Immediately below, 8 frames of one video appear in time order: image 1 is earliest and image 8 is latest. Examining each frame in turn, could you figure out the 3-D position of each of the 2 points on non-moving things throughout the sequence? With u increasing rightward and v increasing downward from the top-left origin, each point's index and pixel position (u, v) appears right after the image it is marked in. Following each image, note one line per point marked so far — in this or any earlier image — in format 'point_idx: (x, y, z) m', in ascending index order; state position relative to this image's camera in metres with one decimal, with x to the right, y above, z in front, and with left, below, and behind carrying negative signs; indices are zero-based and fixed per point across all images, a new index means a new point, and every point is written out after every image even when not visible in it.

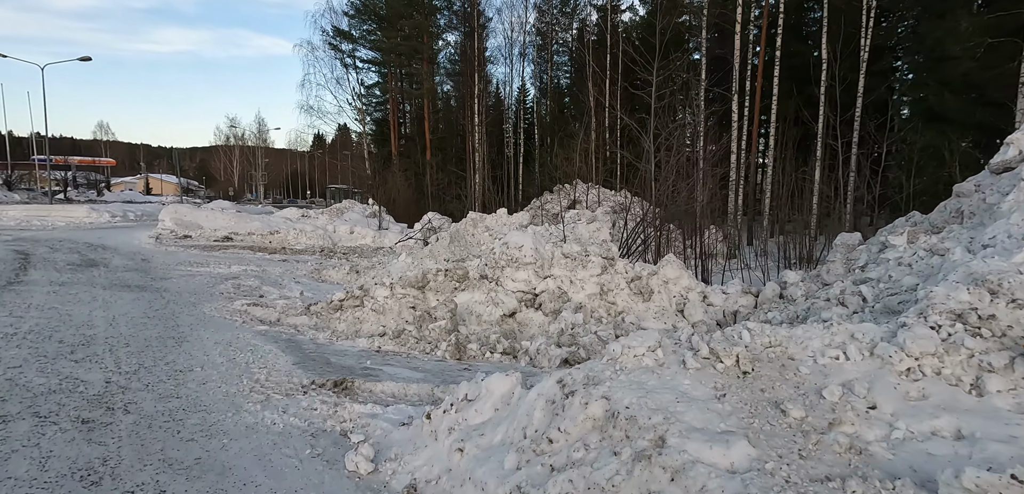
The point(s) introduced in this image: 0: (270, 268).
0: (-5.2, -0.5, +11.7) m
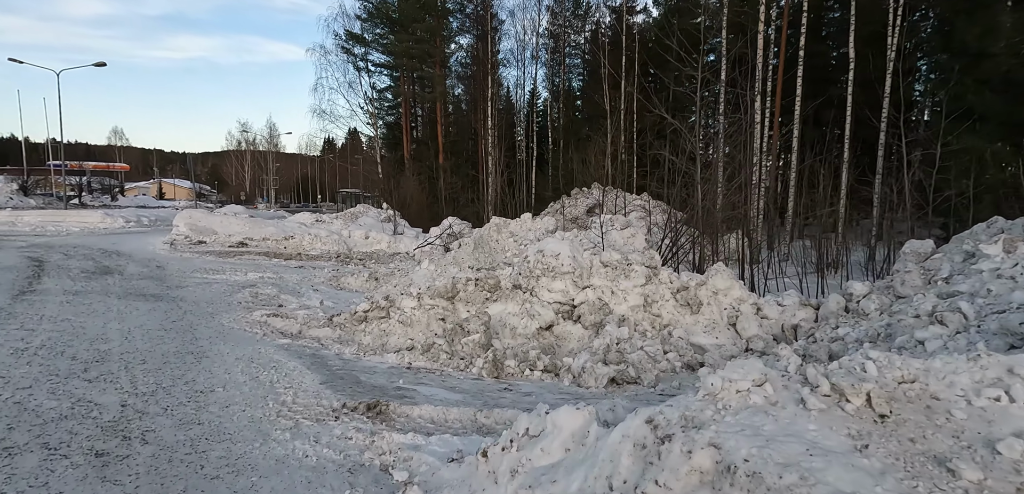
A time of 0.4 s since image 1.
0: (-4.8, -0.6, +11.4) m
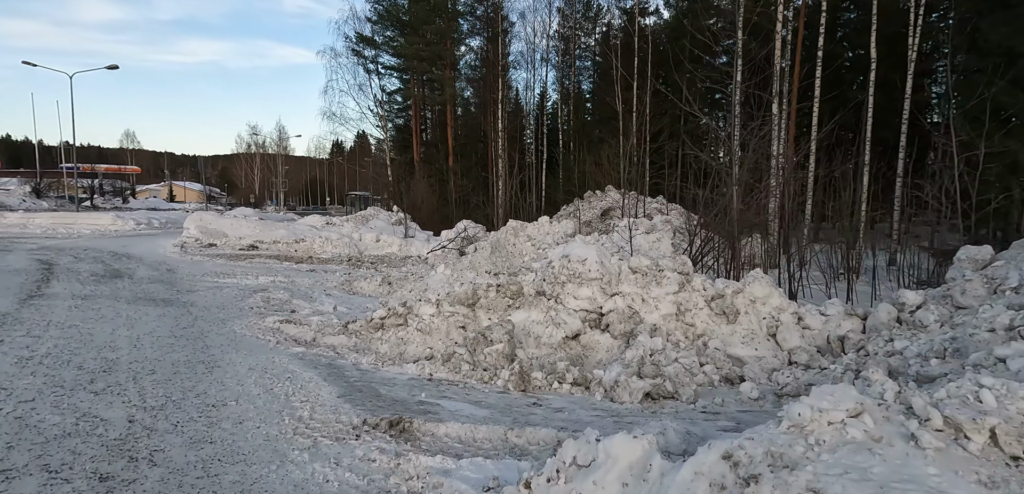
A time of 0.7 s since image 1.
0: (-4.4, -0.7, +11.2) m
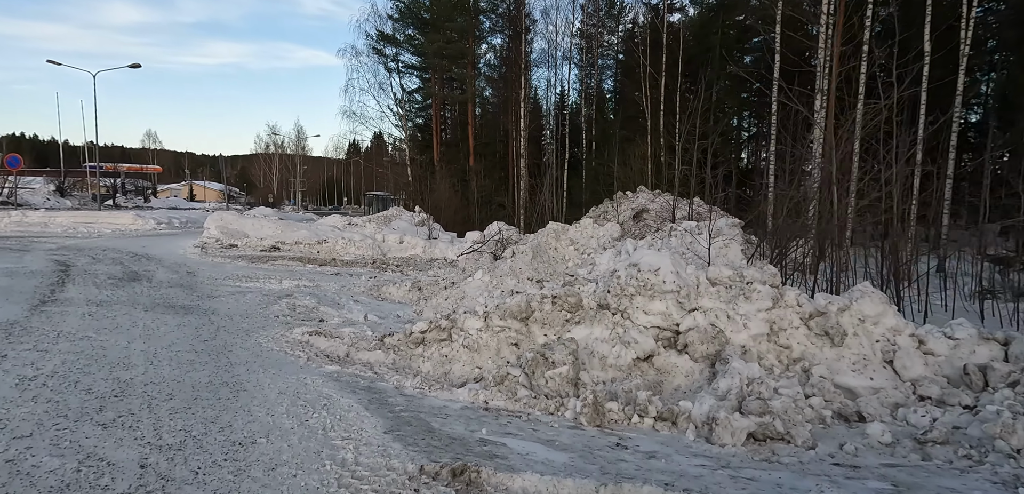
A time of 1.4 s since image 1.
0: (-3.7, -0.7, +10.6) m
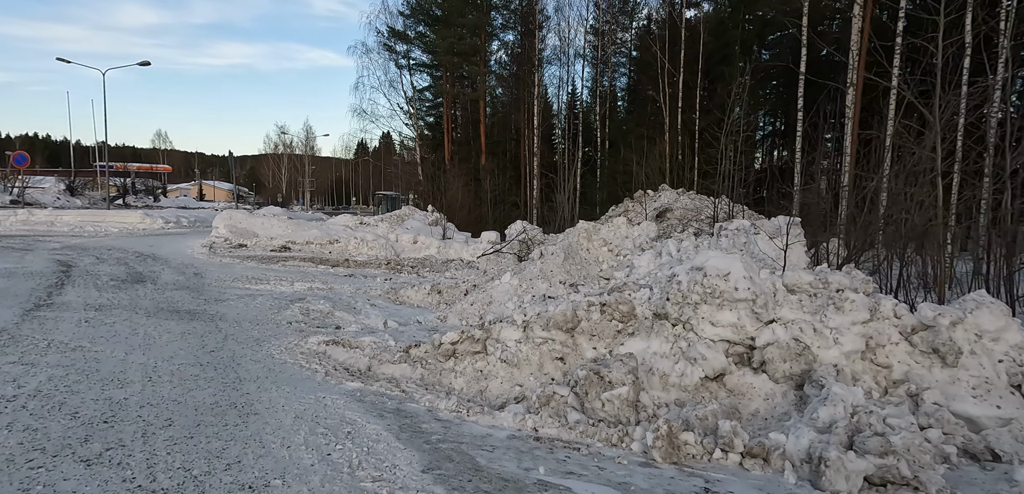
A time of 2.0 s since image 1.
0: (-3.2, -0.7, +10.0) m
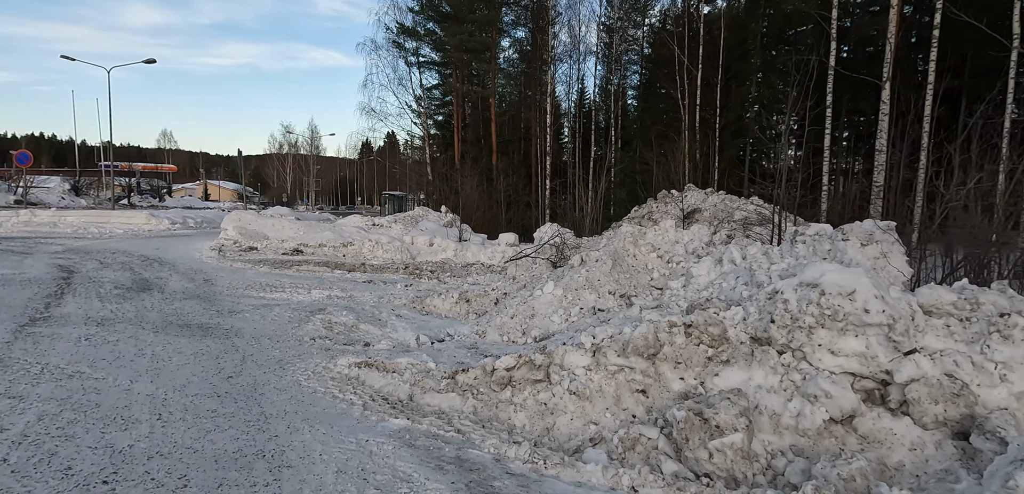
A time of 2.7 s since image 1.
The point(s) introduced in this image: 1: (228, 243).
0: (-2.6, -0.8, +9.3) m
1: (-8.4, +0.1, +15.9) m
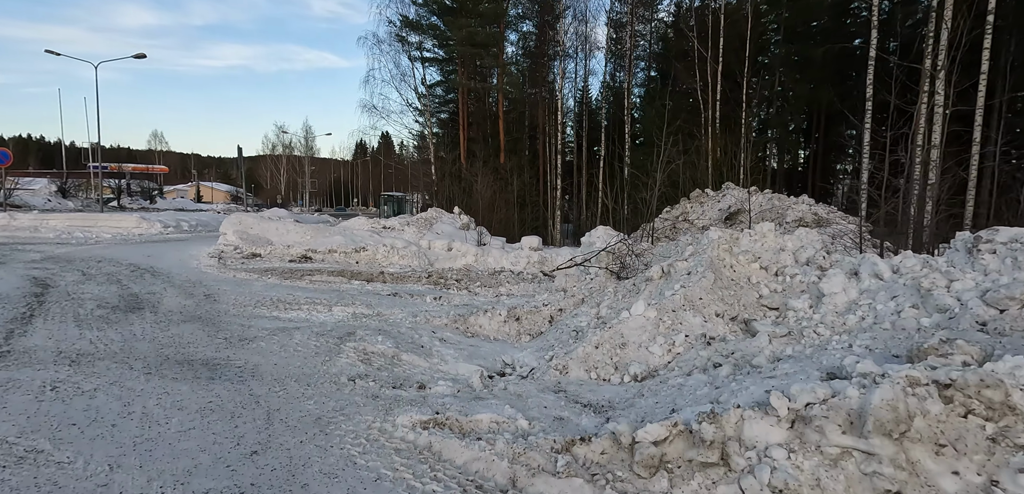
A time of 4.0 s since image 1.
0: (-1.8, -0.9, +7.9) m
1: (-7.7, 0.0, +14.5) m
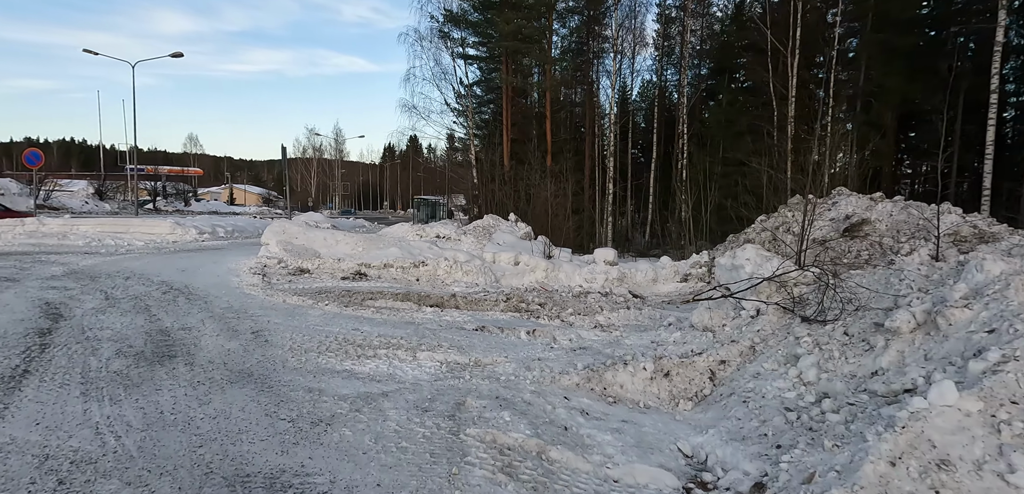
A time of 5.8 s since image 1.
0: (-0.2, -1.3, +5.8) m
1: (-5.7, -0.3, +12.7) m
